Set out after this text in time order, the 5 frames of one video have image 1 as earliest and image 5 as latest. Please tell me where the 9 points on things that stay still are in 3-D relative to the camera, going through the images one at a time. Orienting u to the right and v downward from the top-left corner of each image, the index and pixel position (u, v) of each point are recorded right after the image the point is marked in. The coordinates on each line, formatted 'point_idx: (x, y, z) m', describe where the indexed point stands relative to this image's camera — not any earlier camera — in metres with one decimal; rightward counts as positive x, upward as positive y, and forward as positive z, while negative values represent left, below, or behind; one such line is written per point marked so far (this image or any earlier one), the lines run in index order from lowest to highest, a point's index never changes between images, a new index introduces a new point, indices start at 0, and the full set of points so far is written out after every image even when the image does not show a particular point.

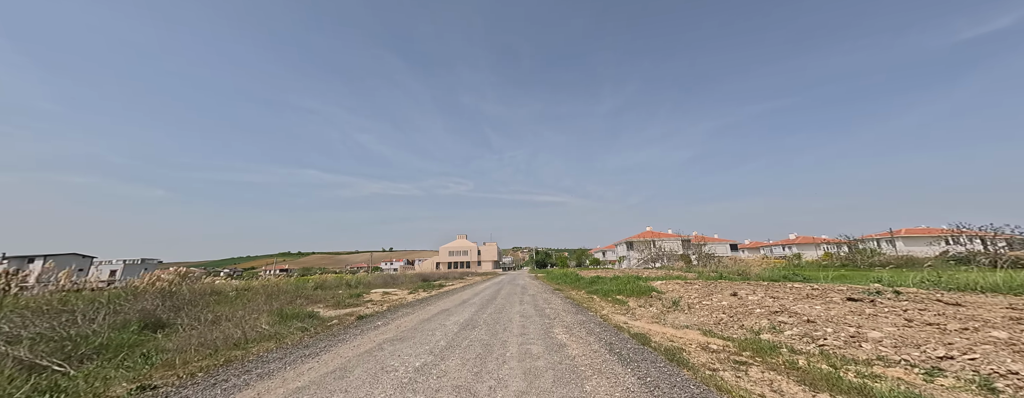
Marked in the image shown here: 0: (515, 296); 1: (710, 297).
0: (0.0, -4.9, +18.7) m
1: (+5.5, -2.7, +9.4) m
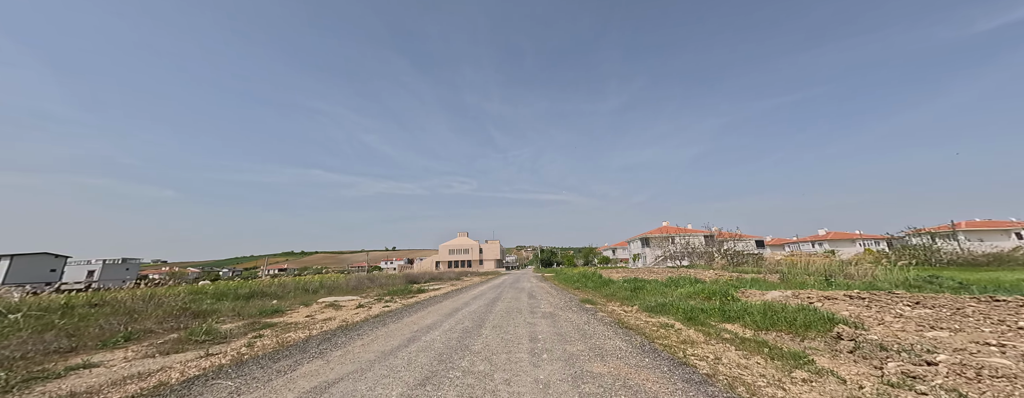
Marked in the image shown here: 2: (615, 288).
0: (+0.1, -3.7, +12.3) m
1: (+5.5, -1.5, +3.0) m
2: (+4.5, -3.8, +14.5) m
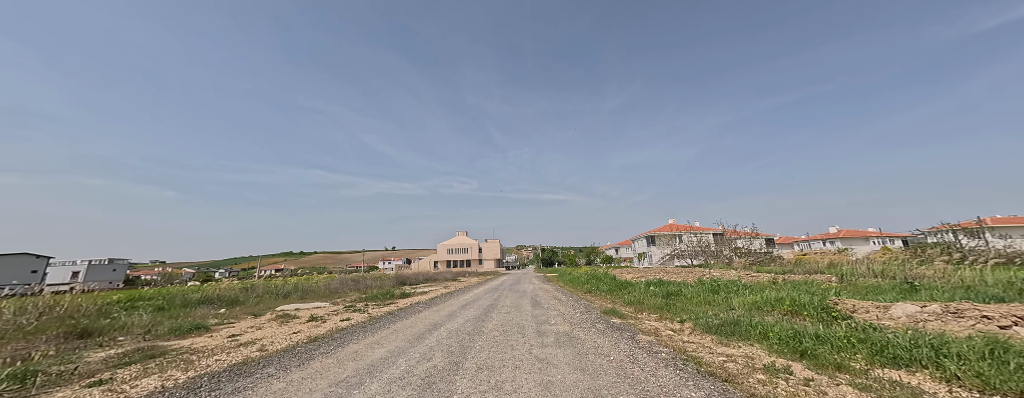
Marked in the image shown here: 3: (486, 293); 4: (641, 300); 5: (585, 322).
0: (+0.1, -3.1, +9.4) m
1: (+5.5, -0.9, +0.2) m
2: (+4.5, -3.3, +11.7) m
3: (-1.4, -5.4, +19.6) m
4: (+3.9, -3.1, +10.4) m
5: (+1.6, -2.6, +7.2) m
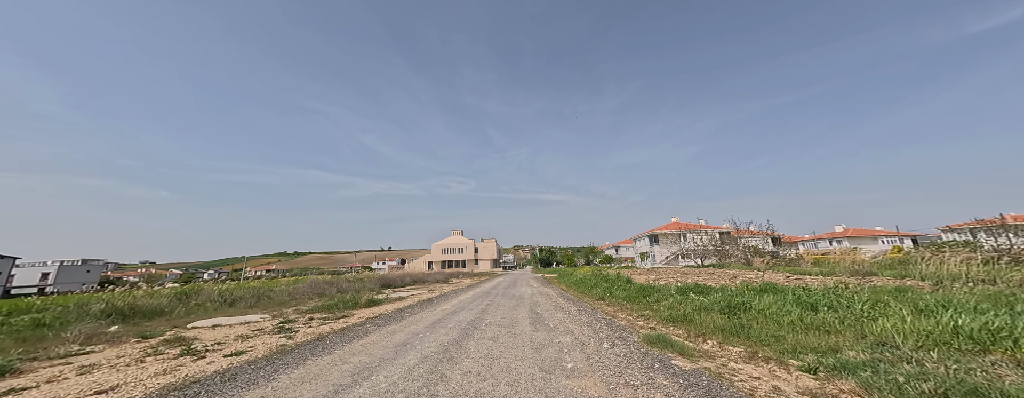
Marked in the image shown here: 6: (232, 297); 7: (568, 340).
0: (-0.1, -2.5, +6.2) m
1: (+5.4, -0.3, -3.0) m
2: (+4.2, -2.7, +8.6) m
3: (-1.7, -4.8, +16.3) m
4: (+3.7, -2.5, +7.2) m
5: (+1.4, -2.0, +4.0) m
6: (-13.9, -5.0, +17.0) m
7: (+1.0, -2.4, +6.0) m
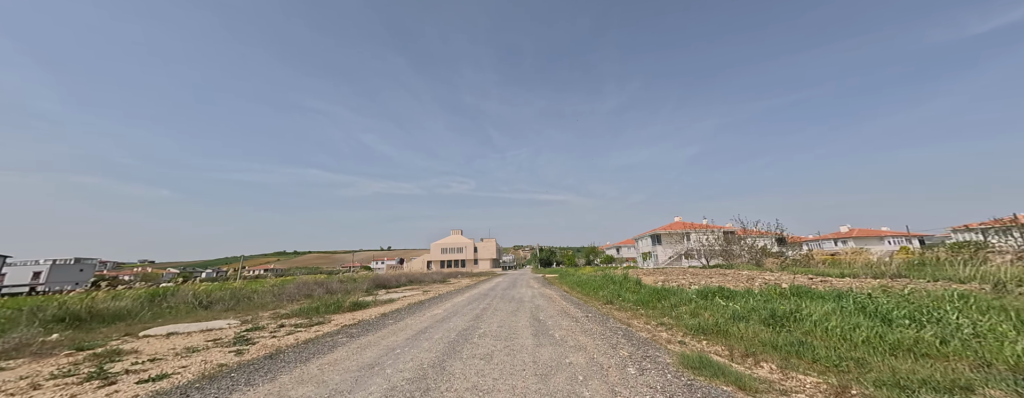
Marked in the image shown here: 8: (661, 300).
0: (-0.1, -2.3, +5.0) m
1: (+5.3, -0.1, -4.2) m
2: (+4.2, -2.4, +7.3) m
3: (-1.7, -4.5, +15.1) m
4: (+3.7, -2.3, +6.0) m
5: (+1.4, -1.8, +2.8) m
6: (-13.9, -4.7, +15.8) m
7: (+0.9, -2.2, +4.8) m
8: (+4.5, -3.0, +10.3) m
